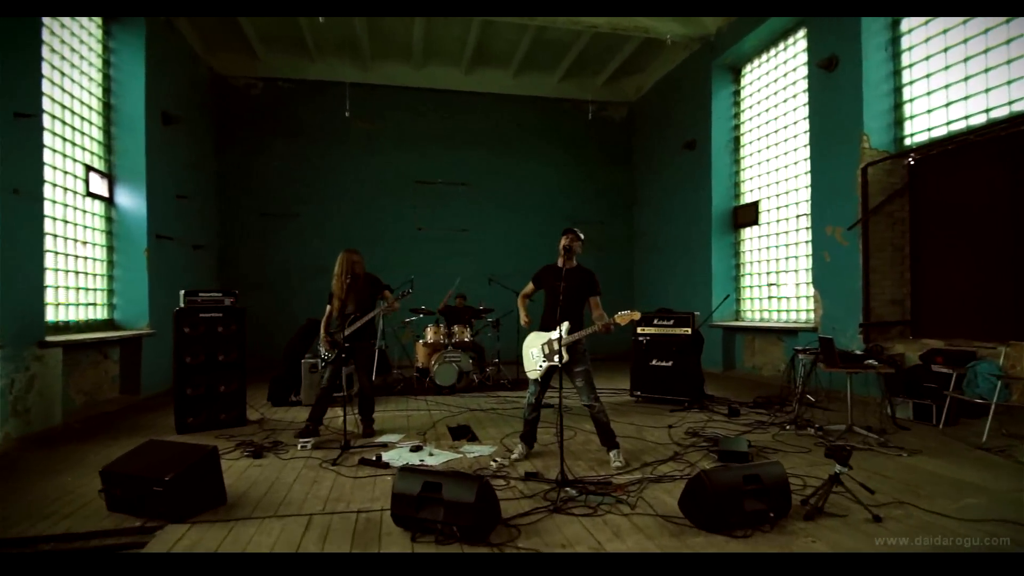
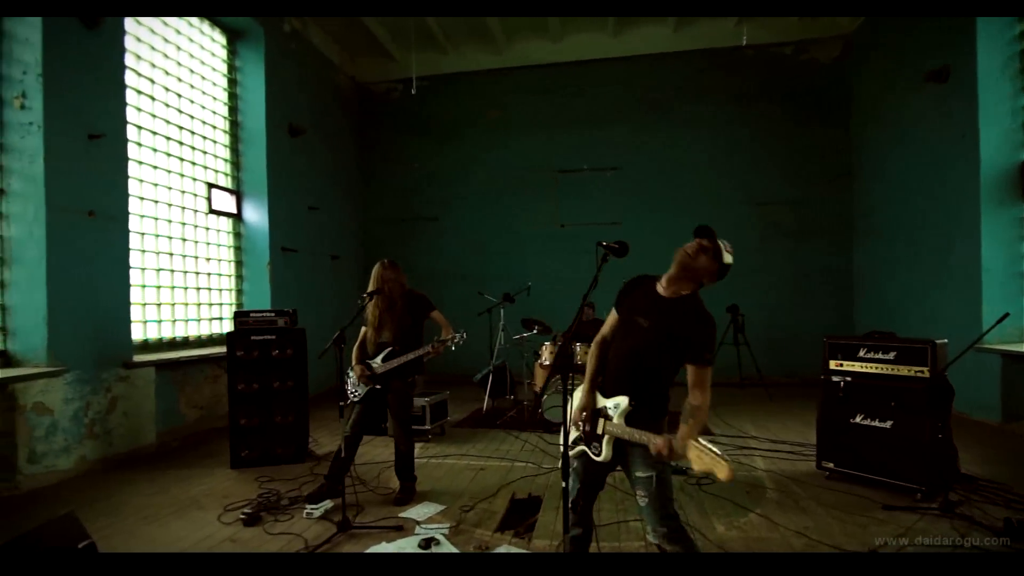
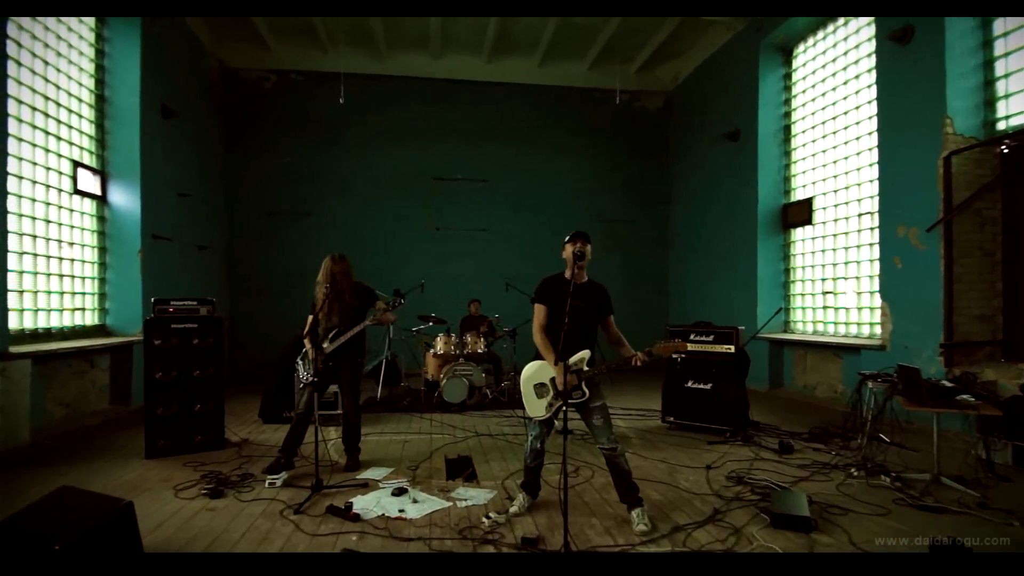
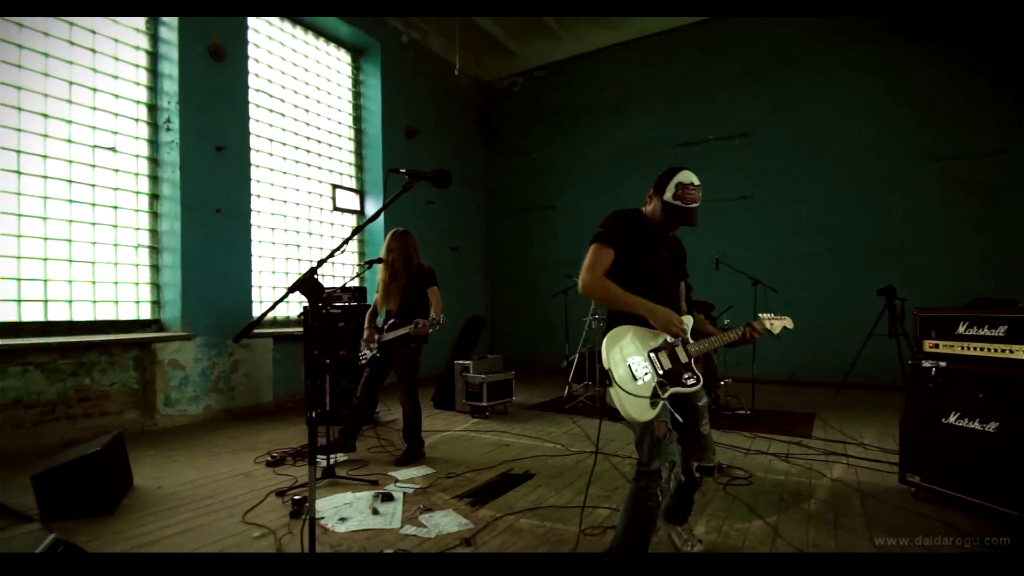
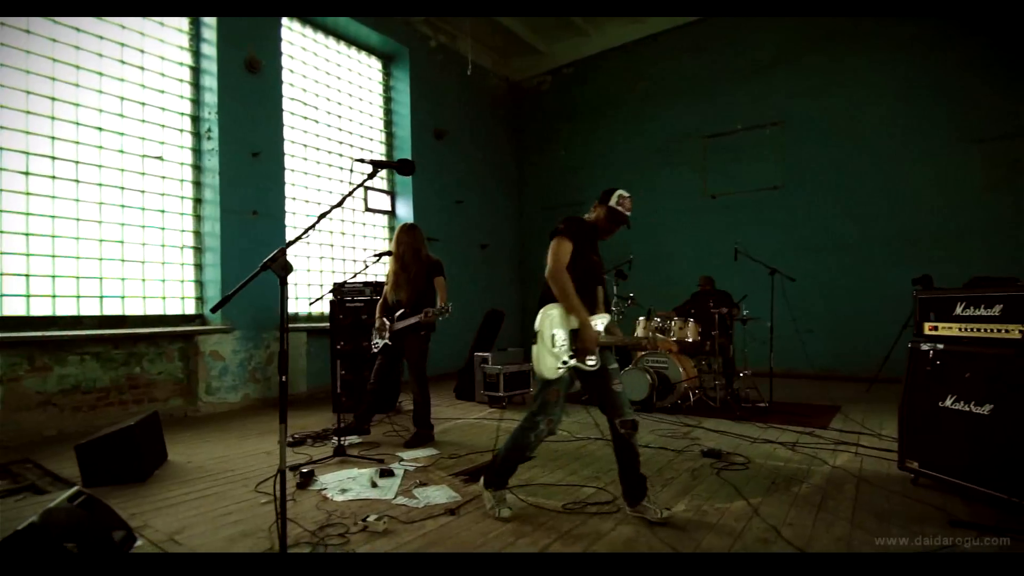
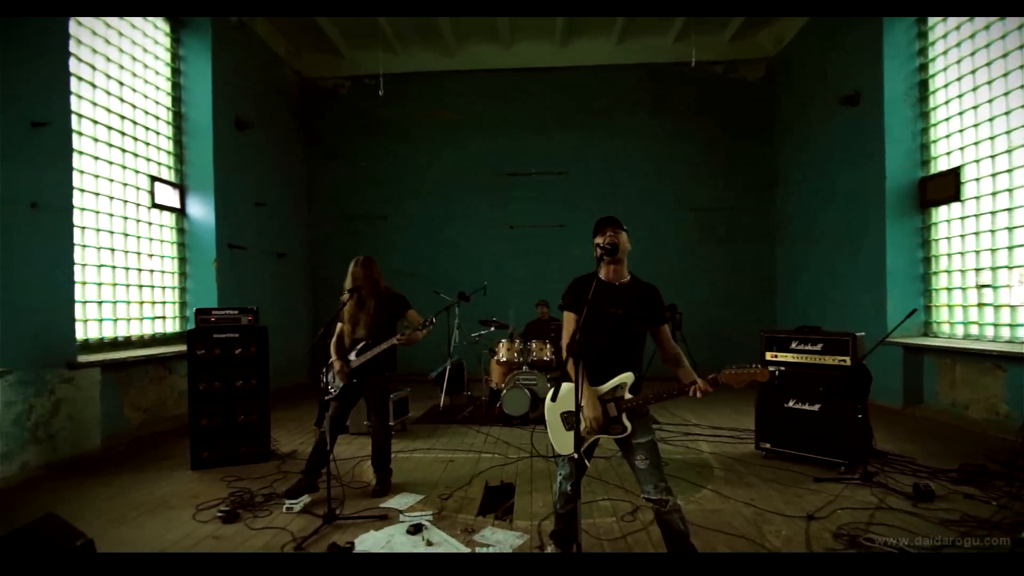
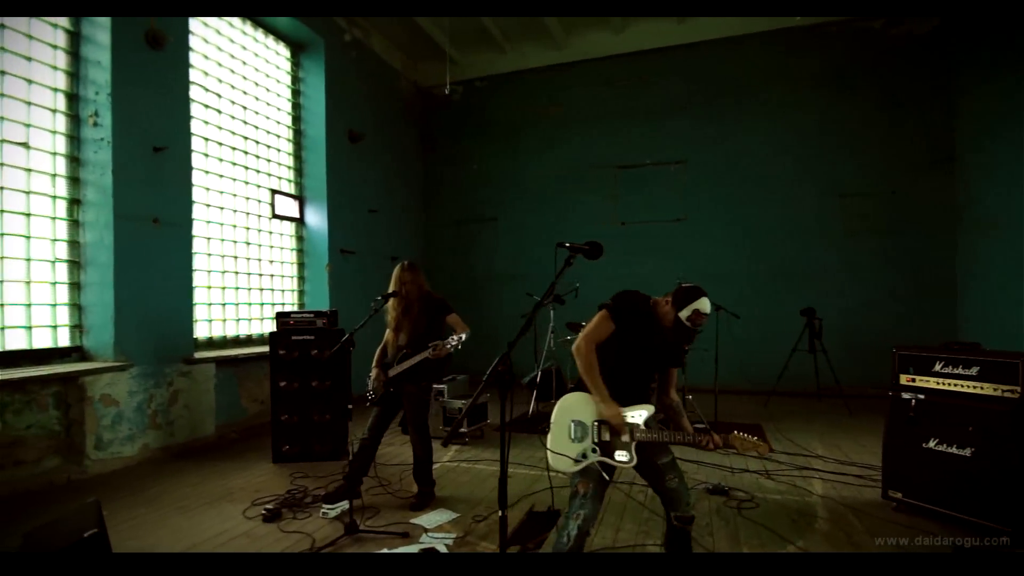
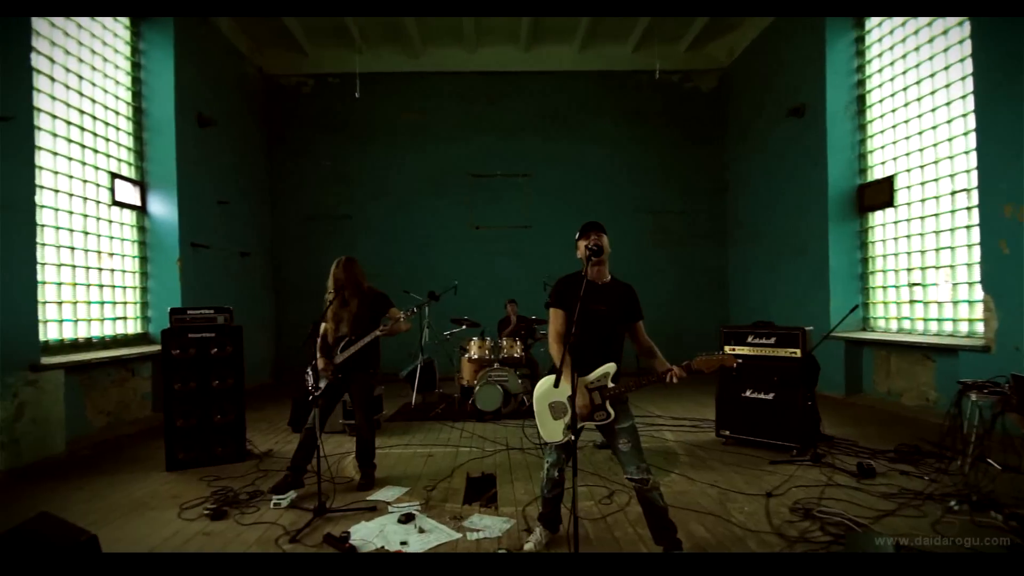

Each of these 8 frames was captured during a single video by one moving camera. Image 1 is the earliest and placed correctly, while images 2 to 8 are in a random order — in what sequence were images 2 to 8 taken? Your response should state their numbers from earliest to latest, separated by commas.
3, 8, 6, 2, 7, 4, 5
